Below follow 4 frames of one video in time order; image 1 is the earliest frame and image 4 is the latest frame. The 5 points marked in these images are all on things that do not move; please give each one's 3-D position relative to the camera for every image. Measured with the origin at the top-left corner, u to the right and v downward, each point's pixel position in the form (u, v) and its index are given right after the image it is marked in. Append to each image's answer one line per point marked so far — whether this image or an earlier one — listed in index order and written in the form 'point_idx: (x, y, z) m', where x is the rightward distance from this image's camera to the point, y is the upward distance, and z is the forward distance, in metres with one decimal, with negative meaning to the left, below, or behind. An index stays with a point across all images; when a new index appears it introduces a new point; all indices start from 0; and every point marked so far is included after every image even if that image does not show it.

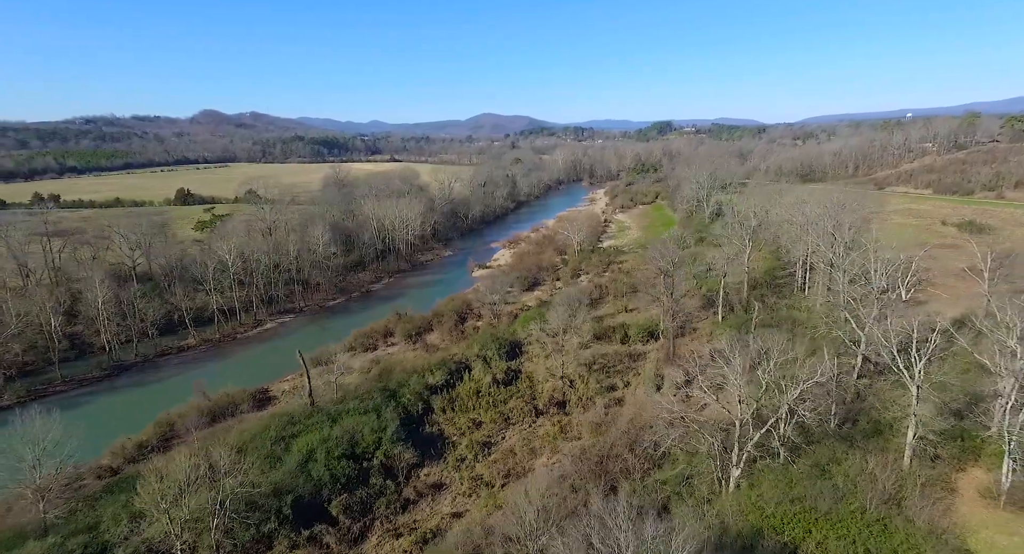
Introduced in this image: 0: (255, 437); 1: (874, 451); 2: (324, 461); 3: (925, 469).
0: (-8.2, -5.1, +20.1) m
1: (+10.7, -5.2, +19.0) m
2: (-5.8, -5.6, +19.3) m
3: (+11.7, -5.5, +18.2) m
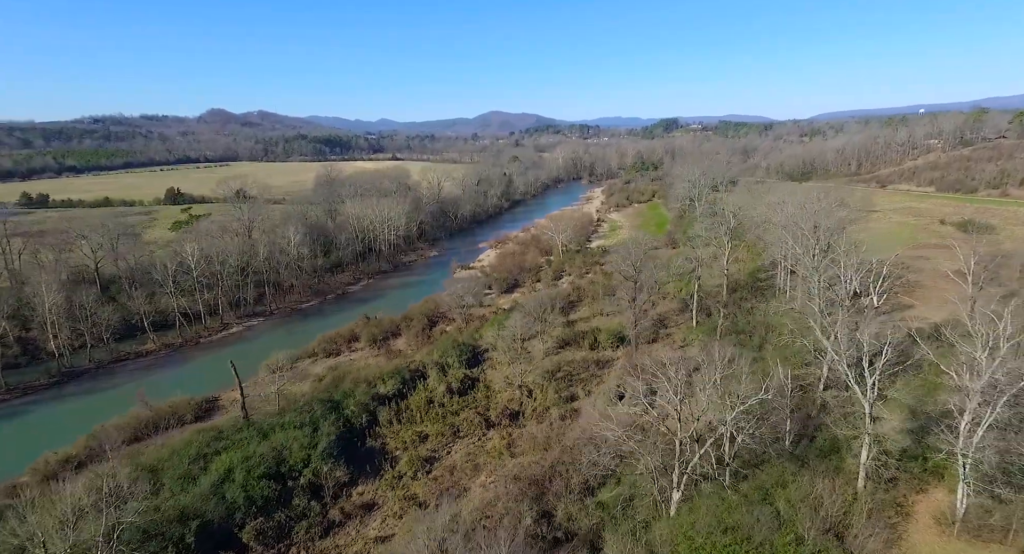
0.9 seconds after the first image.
0: (-10.2, -5.3, +19.1) m
1: (+8.7, -5.4, +17.7) m
2: (-7.8, -5.9, +18.3) m
3: (+9.7, -5.8, +16.9) m
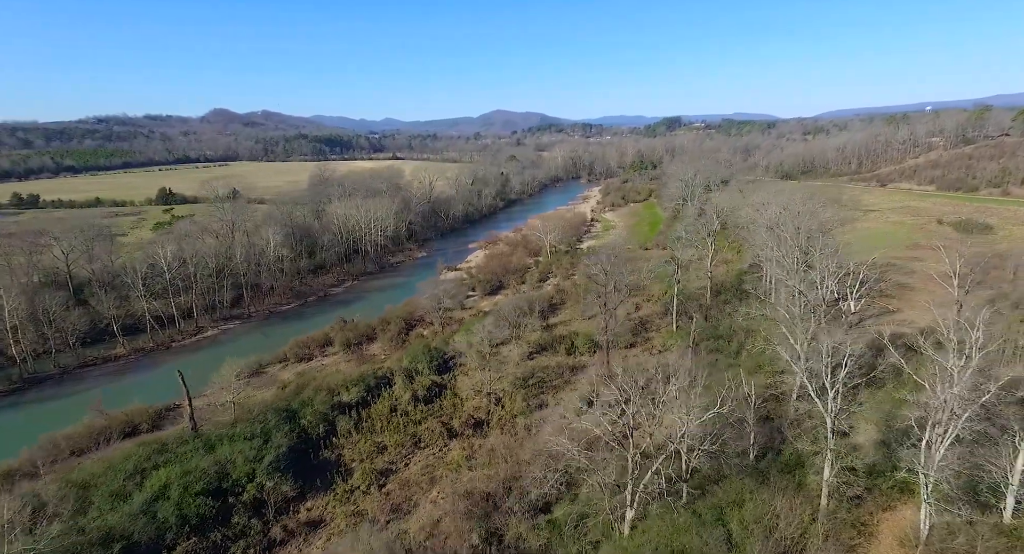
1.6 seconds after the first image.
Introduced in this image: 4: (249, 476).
0: (-11.6, -5.5, +18.3) m
1: (+7.3, -5.6, +16.8) m
2: (-9.2, -6.1, +17.5) m
3: (+8.2, -6.0, +16.0) m
4: (-7.8, -5.9, +18.9) m
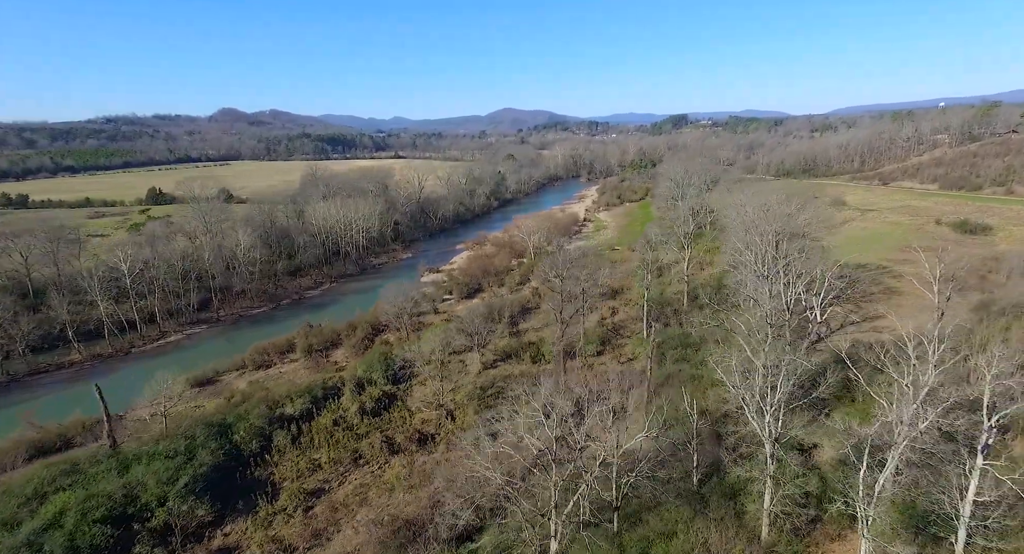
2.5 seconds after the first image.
0: (-13.6, -5.8, +17.3) m
1: (+5.2, -5.9, +15.5) m
2: (-11.2, -6.4, +16.4) m
3: (+6.2, -6.2, +14.7) m
4: (-9.8, -6.2, +17.8) m
